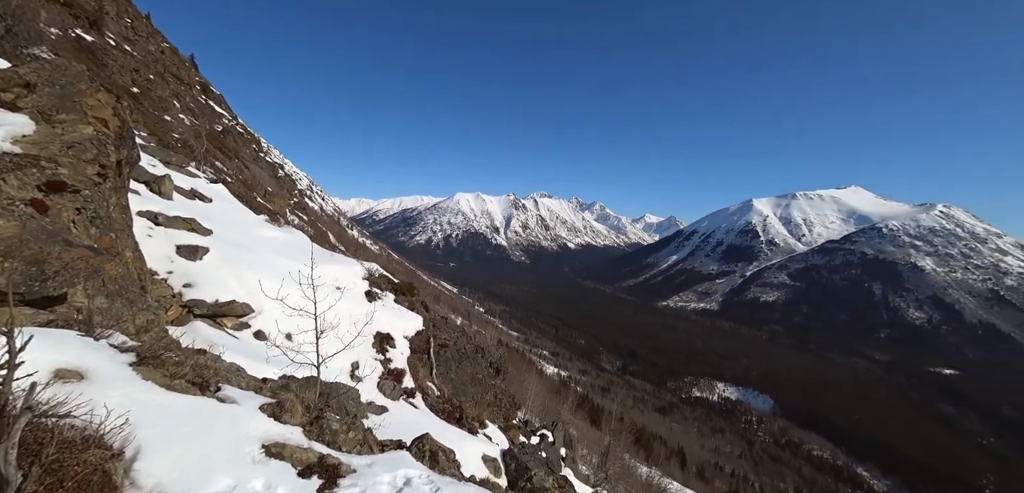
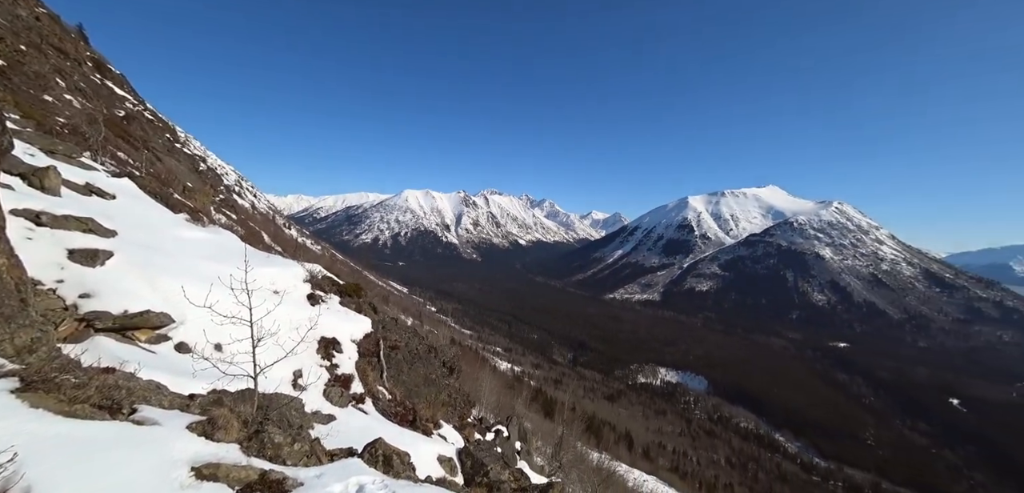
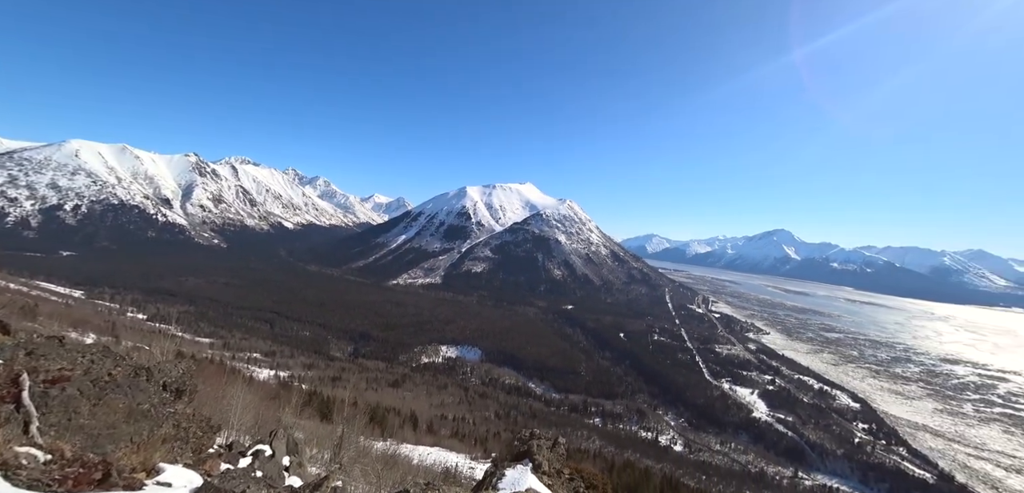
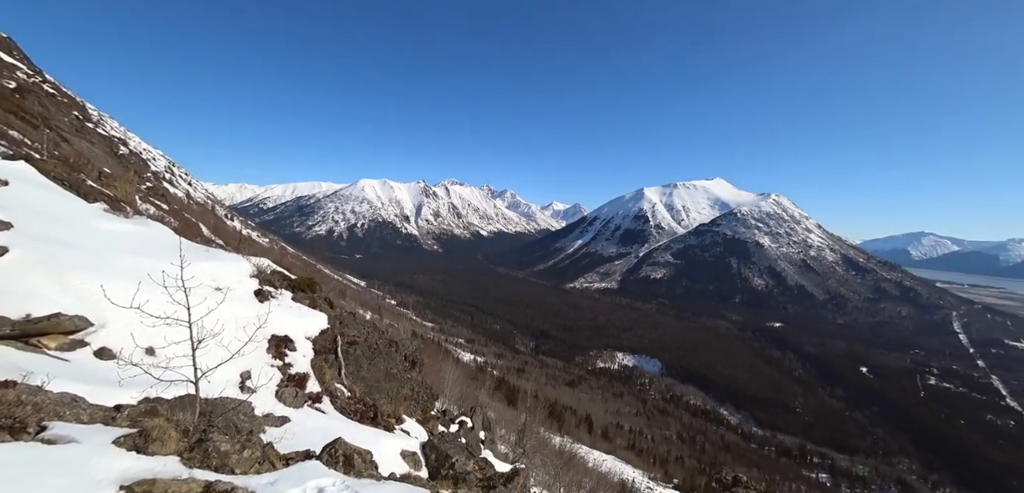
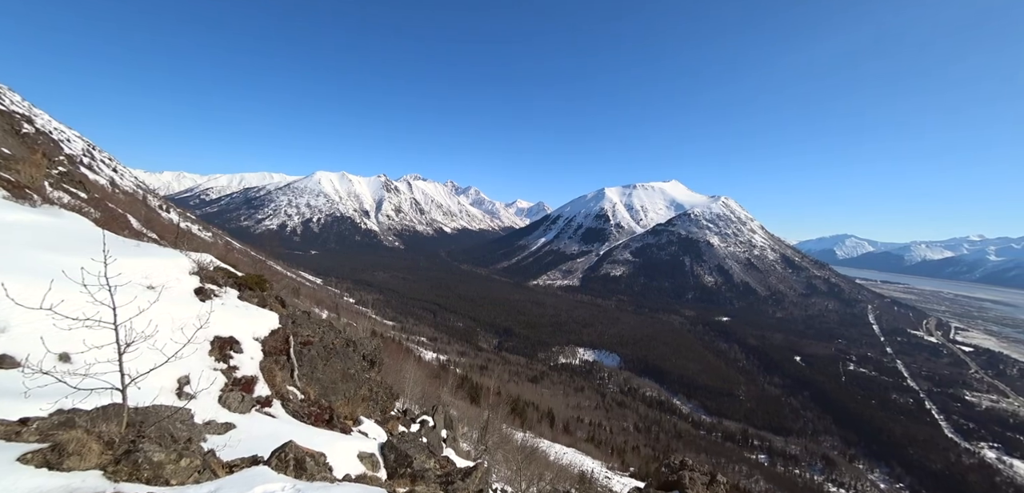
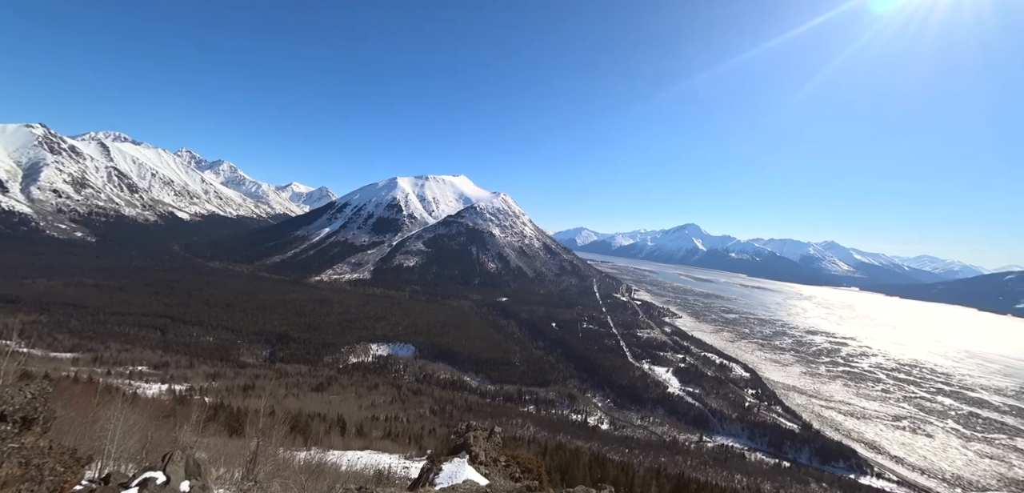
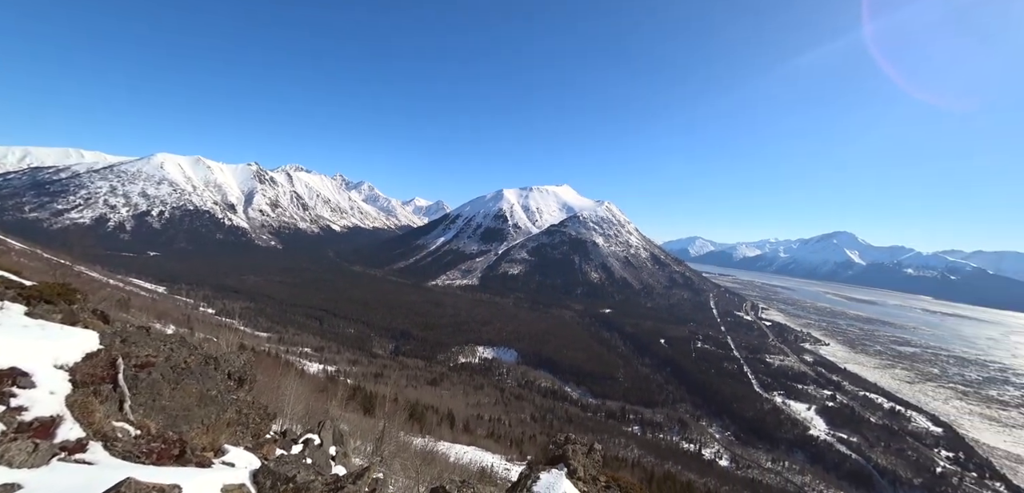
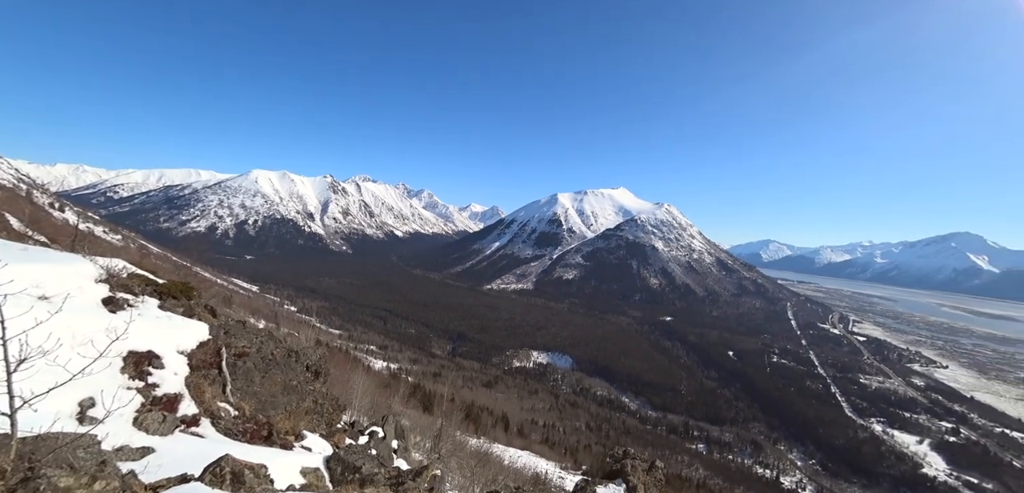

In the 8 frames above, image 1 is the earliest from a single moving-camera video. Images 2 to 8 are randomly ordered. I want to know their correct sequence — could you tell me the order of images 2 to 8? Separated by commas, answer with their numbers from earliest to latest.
2, 4, 5, 8, 7, 3, 6
